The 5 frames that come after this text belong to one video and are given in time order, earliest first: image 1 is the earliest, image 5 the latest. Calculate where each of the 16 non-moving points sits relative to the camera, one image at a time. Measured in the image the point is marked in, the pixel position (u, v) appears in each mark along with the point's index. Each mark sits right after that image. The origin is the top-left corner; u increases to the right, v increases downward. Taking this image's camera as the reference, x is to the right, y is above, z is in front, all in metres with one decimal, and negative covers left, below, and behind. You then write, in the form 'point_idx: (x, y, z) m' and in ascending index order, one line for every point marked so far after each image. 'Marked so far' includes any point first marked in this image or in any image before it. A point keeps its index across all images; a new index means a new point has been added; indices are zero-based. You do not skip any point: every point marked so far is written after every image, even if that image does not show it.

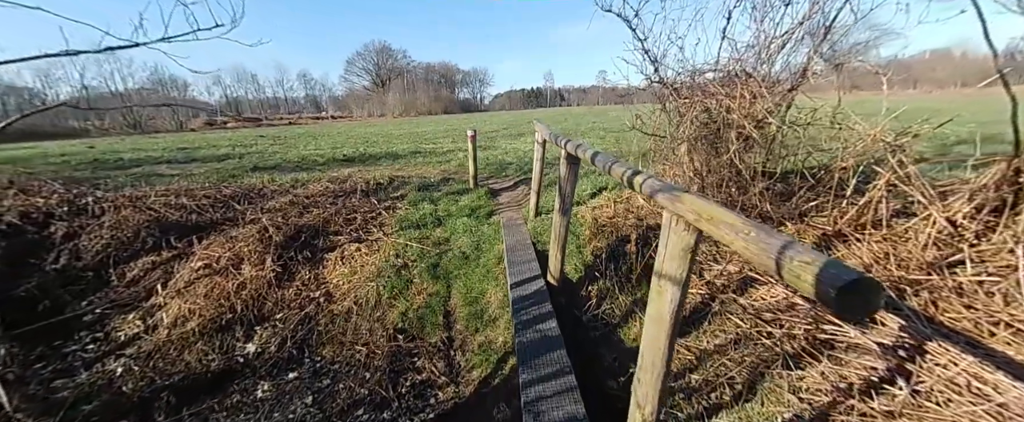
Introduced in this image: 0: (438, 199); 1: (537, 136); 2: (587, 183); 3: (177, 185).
0: (-1.2, +0.2, +5.5) m
1: (+0.3, +1.0, +4.4) m
2: (+1.1, +0.4, +5.3) m
3: (-5.3, +0.4, +5.5) m
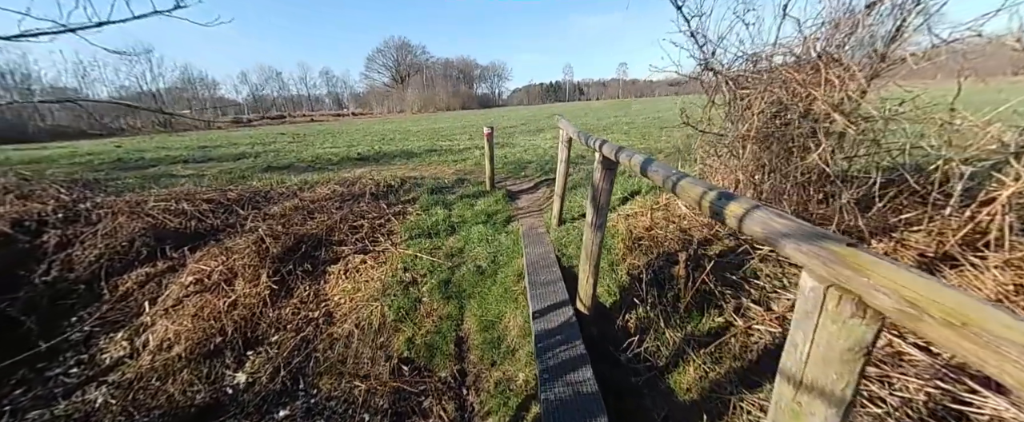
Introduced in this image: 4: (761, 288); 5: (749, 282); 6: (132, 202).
0: (-0.9, +0.1, +5.1) m
1: (+0.6, +0.9, +3.9) m
2: (+1.4, +0.3, +4.7) m
3: (-5.0, +0.3, +5.3) m
4: (+1.8, -0.6, +2.5) m
5: (+1.8, -0.5, +2.6) m
6: (-4.9, +0.1, +4.5) m
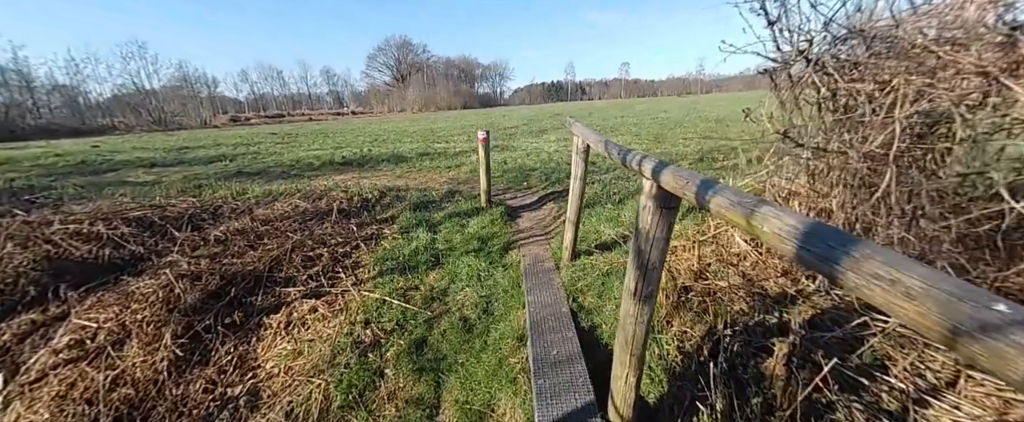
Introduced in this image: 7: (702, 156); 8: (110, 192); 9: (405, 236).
0: (-0.9, -0.1, +4.2) m
1: (+0.6, +0.6, +3.0) m
2: (+1.4, +0.1, +3.8) m
3: (-5.0, +0.1, +4.4) m
4: (+1.8, -0.8, +1.6) m
5: (+1.7, -0.8, +1.6) m
6: (-4.9, -0.1, +3.6) m
7: (+3.7, +1.1, +6.8) m
8: (-6.1, +0.3, +5.3) m
9: (-1.2, -0.3, +3.9) m
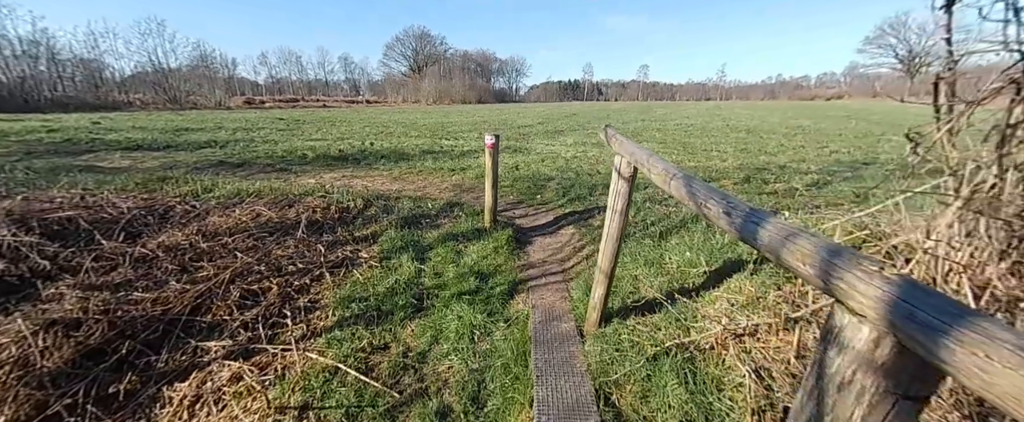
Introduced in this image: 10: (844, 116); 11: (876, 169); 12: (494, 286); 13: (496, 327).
0: (-0.8, -0.3, +3.3) m
1: (+0.7, +0.3, +2.1) m
2: (+1.5, -0.3, +2.9) m
3: (-4.9, +0.2, +3.6) m
4: (+1.7, -1.2, +0.7) m
5: (+1.7, -1.2, +0.8) m
6: (-4.8, -0.1, +2.9) m
7: (+3.9, +0.6, +5.8) m
8: (-6.0, +0.4, +4.6) m
9: (-1.1, -0.5, +3.0) m
10: (+19.1, +5.5, +19.9) m
11: (+6.5, +0.7, +6.2) m
12: (-0.1, -0.6, +2.8) m
13: (-0.1, -0.8, +2.4) m
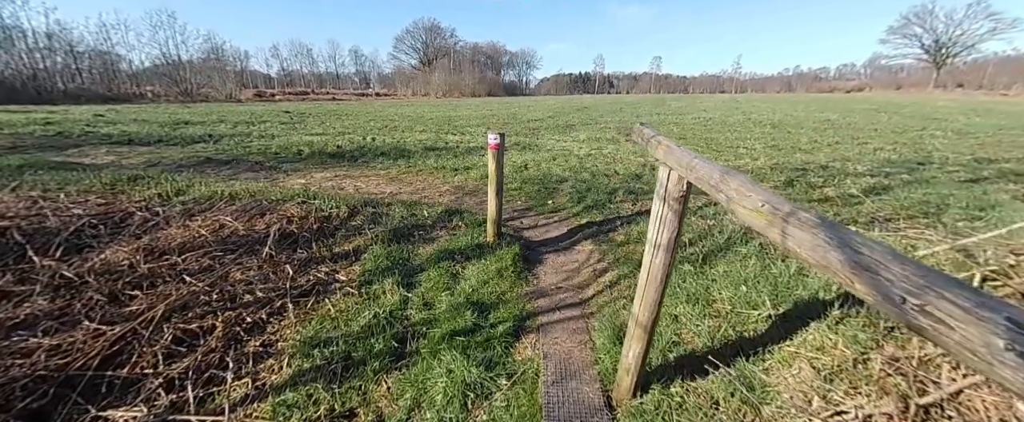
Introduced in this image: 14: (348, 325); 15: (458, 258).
0: (-0.7, -0.5, +2.8) m
1: (+0.7, +0.2, +1.5) m
2: (+1.5, -0.4, +2.3) m
3: (-4.9, +0.1, +3.2) m
4: (+1.7, -1.4, +0.1) m
5: (+1.7, -1.4, +0.2) m
6: (-4.8, -0.2, +2.4) m
7: (+4.1, +0.5, +5.1) m
8: (-5.9, +0.4, +4.2) m
9: (-1.1, -0.6, +2.5) m
10: (+19.6, +5.5, +18.7) m
11: (+6.6, +0.6, +5.4) m
12: (-0.1, -0.7, +2.3) m
13: (-0.1, -0.9, +1.9) m
14: (-1.0, -0.7, +2.2) m
15: (-0.5, -0.4, +3.0) m
